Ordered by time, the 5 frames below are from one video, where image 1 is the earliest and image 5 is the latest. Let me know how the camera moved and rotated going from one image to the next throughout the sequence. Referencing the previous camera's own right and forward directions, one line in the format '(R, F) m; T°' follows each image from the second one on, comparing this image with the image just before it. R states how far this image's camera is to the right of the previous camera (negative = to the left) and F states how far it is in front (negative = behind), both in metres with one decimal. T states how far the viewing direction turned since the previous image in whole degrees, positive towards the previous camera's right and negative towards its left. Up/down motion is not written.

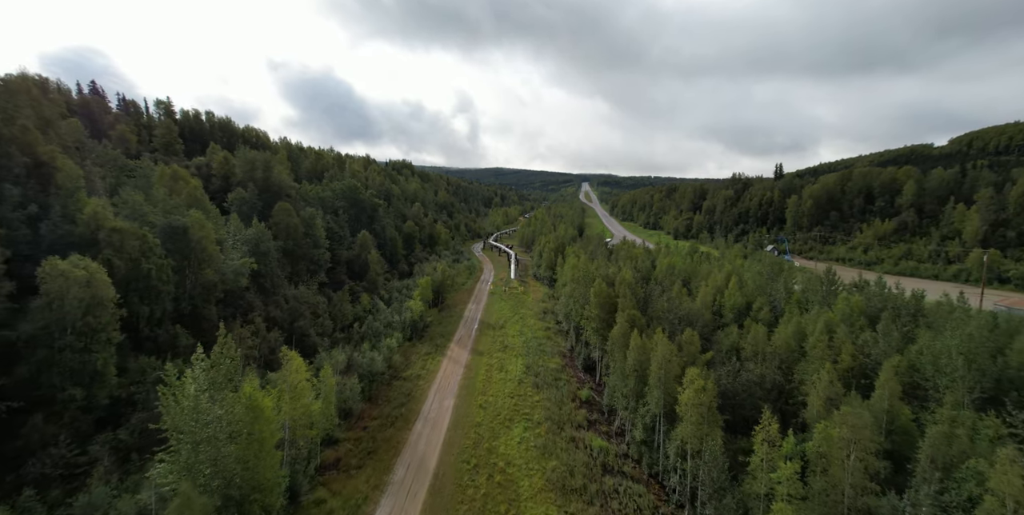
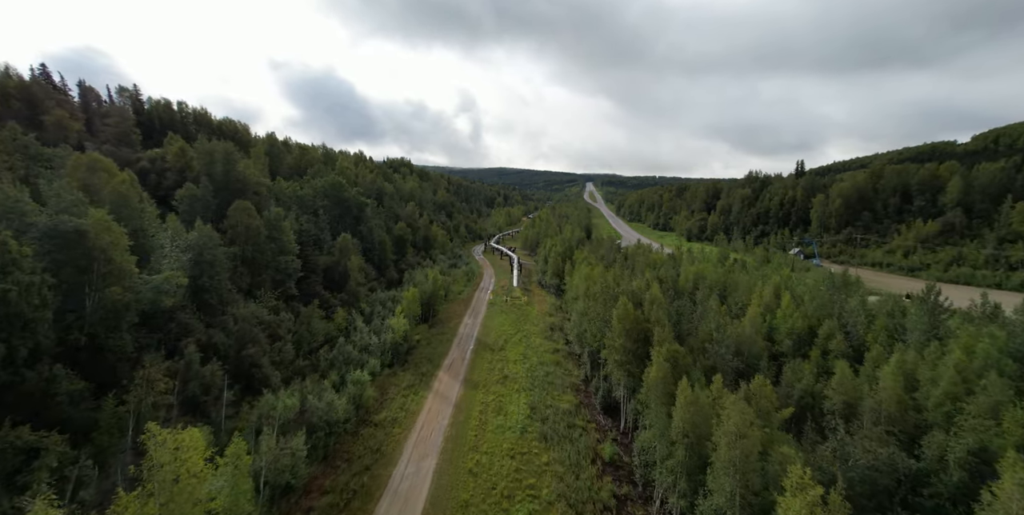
(+0.2, +10.2) m; 0°
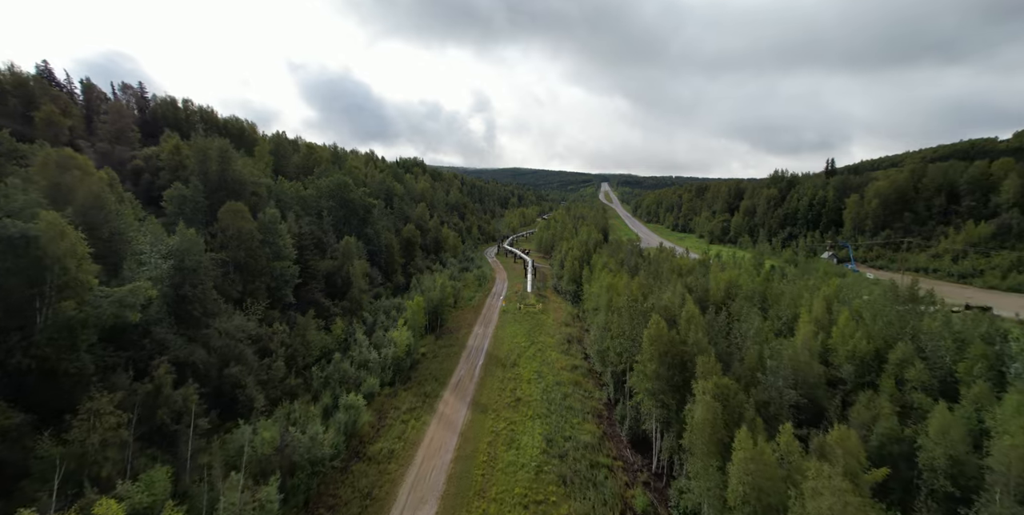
(0.0, +5.1) m; -2°
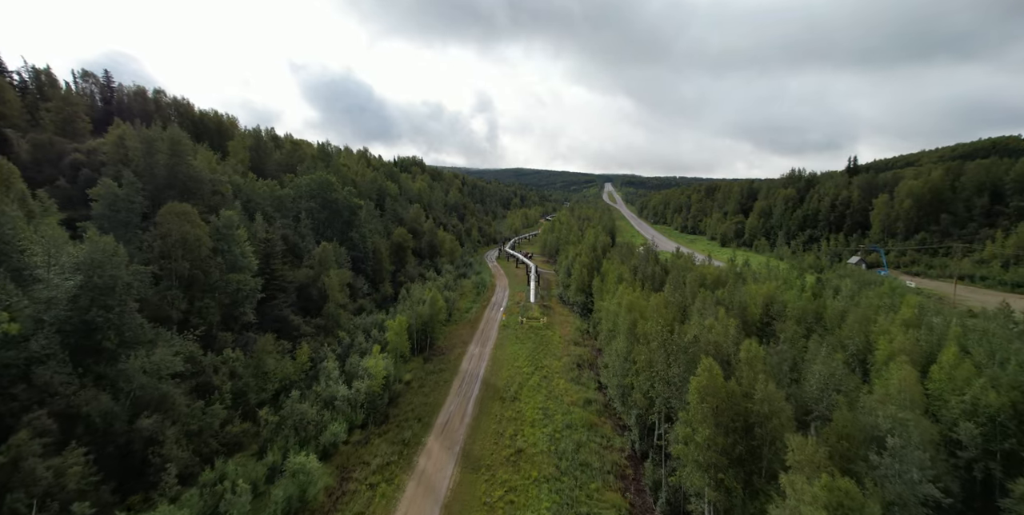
(+0.2, +8.7) m; 0°
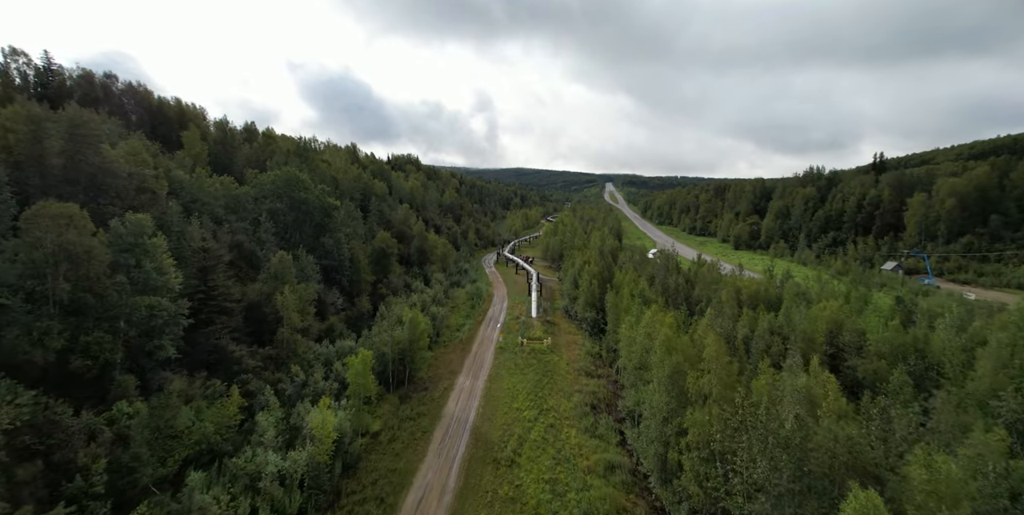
(+0.2, +10.6) m; 0°
